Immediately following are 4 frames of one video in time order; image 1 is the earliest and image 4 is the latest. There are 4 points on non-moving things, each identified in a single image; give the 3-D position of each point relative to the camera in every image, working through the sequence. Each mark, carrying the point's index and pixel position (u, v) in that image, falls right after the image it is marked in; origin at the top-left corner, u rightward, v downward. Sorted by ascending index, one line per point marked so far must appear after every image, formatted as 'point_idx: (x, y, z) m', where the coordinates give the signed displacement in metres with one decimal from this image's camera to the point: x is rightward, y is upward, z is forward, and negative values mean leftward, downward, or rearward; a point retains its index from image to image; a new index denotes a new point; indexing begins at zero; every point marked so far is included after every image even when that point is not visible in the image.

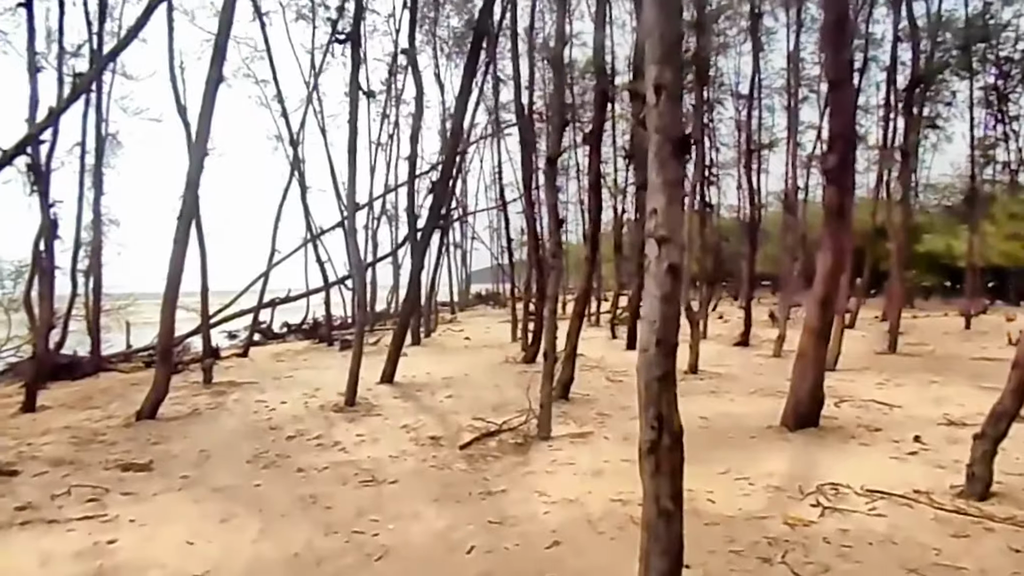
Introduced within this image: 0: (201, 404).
0: (-4.2, -1.6, +10.7) m
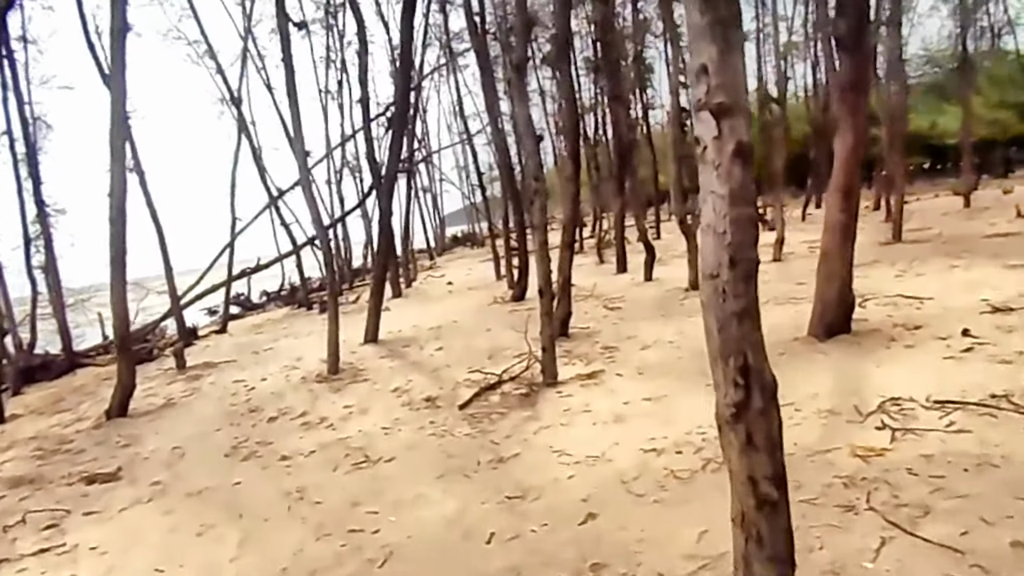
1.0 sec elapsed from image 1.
0: (-4.3, -1.3, +9.9) m
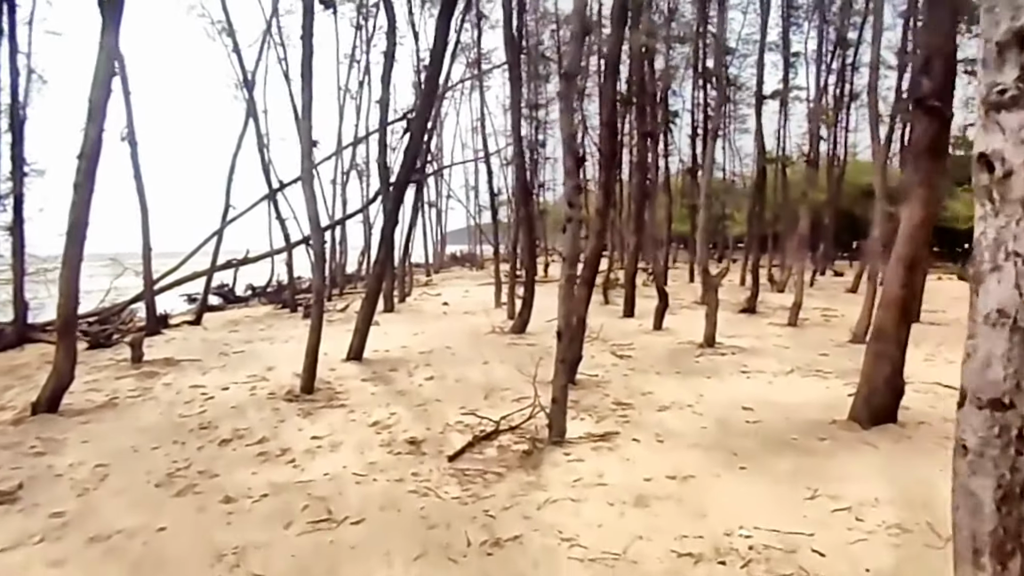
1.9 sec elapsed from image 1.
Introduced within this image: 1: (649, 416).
0: (-4.3, -1.1, +9.0) m
1: (+1.1, -1.0, +6.4) m
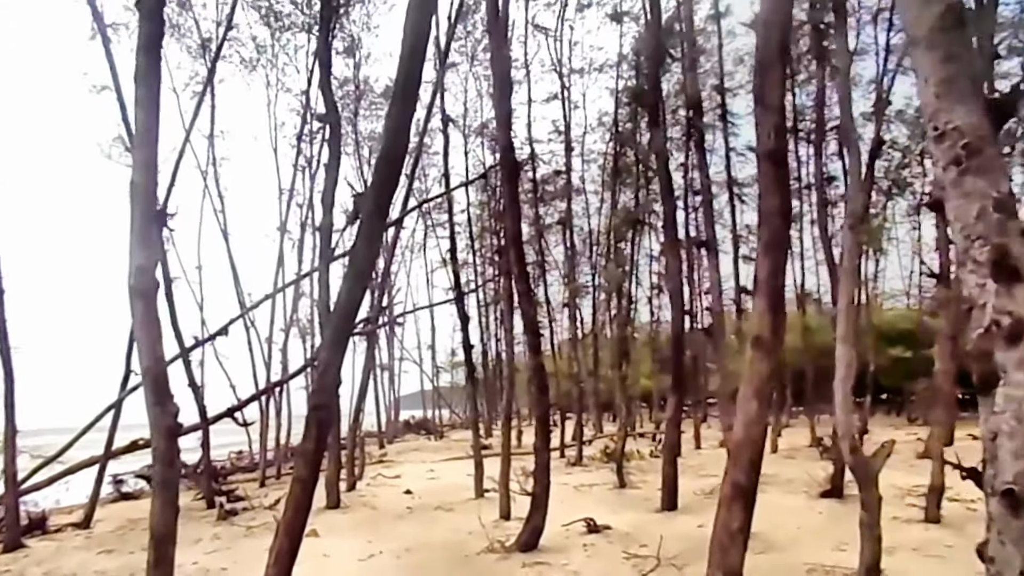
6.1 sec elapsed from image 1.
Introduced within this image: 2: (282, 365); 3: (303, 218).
0: (-4.0, -2.4, +4.2) m
1: (+1.6, -1.8, +2.1) m
2: (-5.0, -1.7, +17.1) m
3: (-4.6, +1.6, +17.3) m
